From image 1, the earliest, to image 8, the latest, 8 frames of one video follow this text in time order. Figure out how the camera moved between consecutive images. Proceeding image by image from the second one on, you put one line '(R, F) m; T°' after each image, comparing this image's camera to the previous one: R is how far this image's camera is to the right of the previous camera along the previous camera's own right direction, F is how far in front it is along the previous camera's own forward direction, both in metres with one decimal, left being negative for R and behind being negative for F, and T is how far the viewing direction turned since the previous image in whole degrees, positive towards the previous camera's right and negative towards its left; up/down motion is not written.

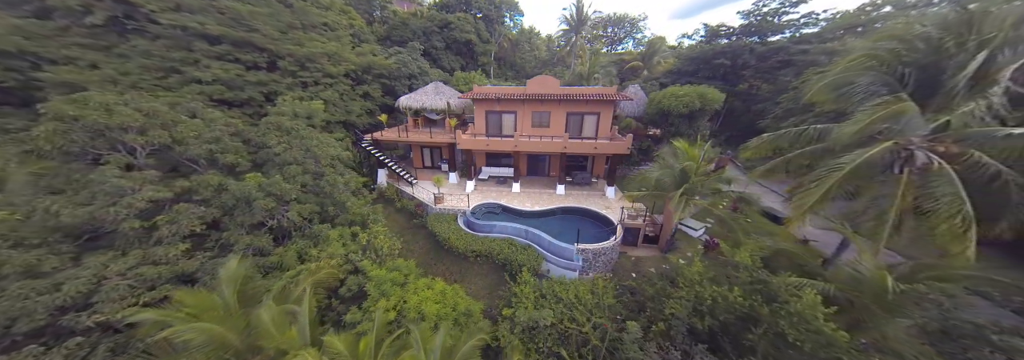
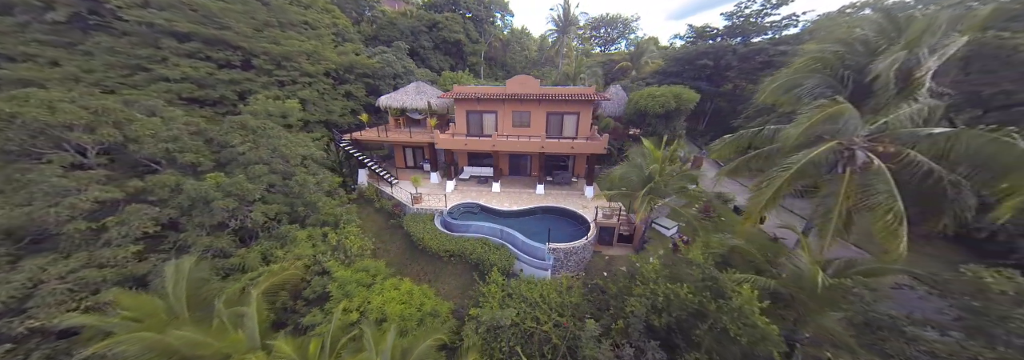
(+1.0, 0.0) m; +1°
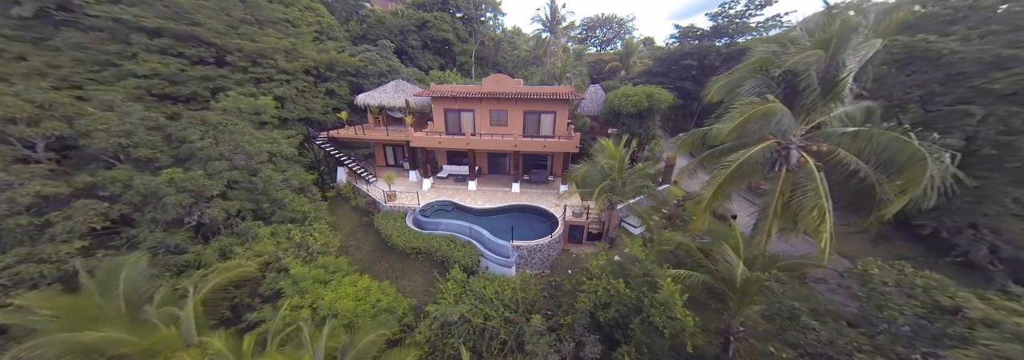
(+1.4, 0.0) m; 0°
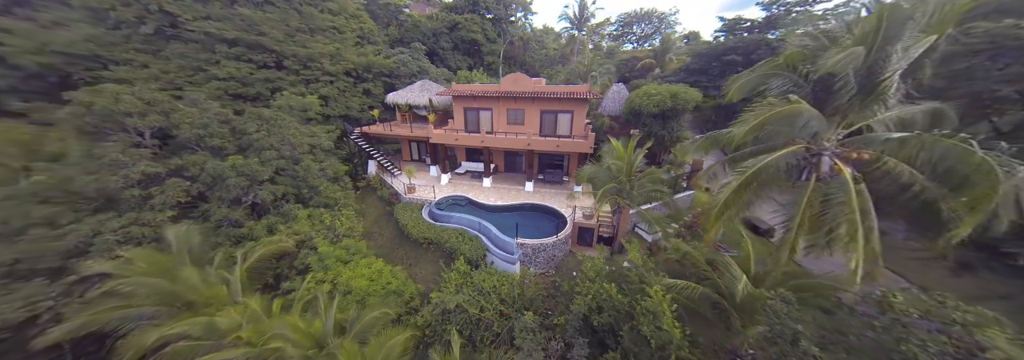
(+0.9, -0.1) m; -7°
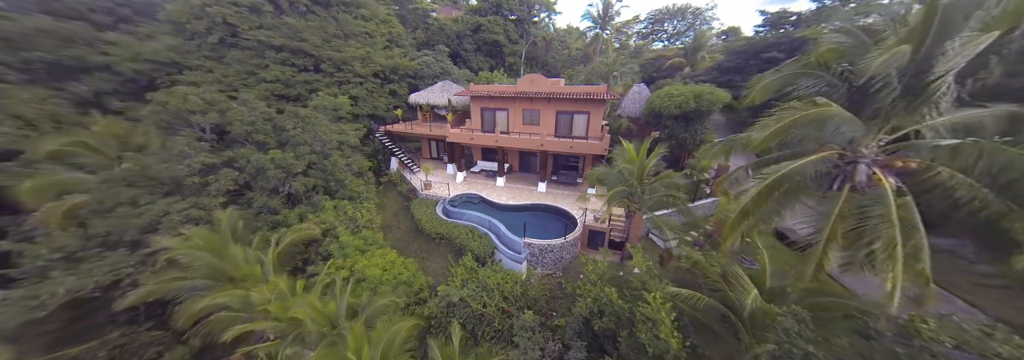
(+0.5, -0.1) m; -5°
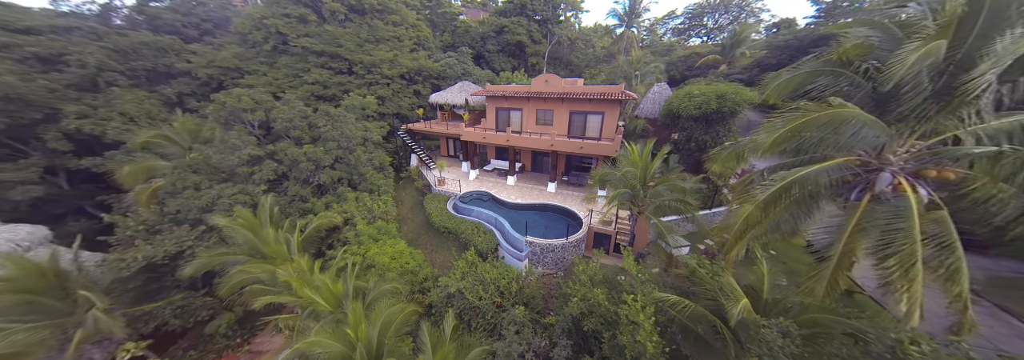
(+0.9, -0.1) m; -6°
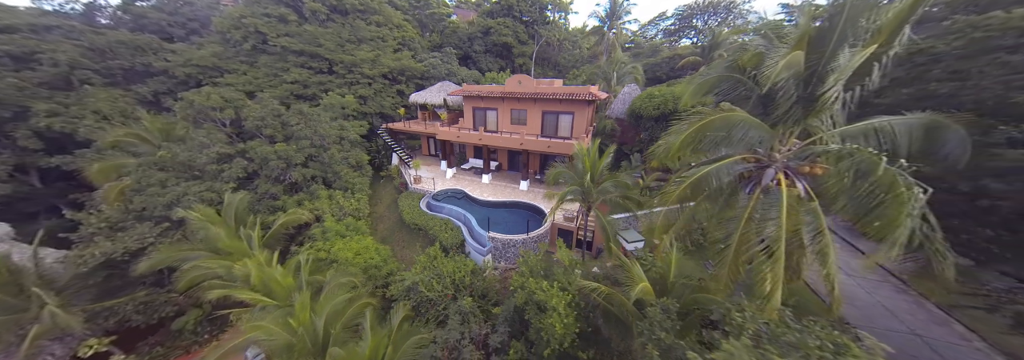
(+1.5, -0.3) m; +1°
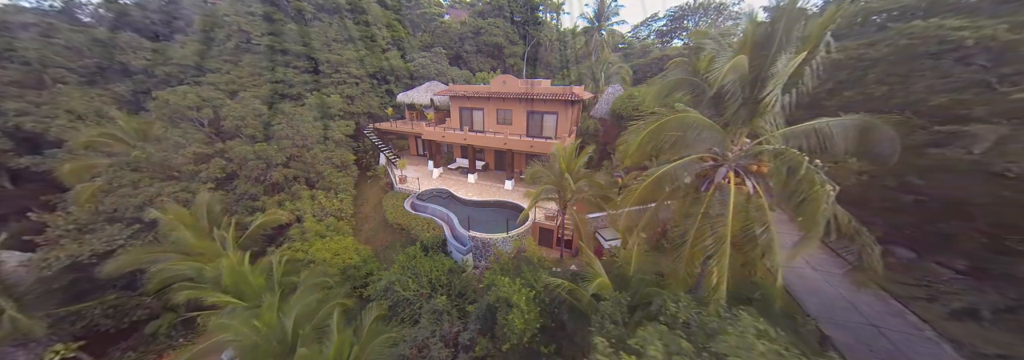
(+0.7, -0.1) m; +1°
